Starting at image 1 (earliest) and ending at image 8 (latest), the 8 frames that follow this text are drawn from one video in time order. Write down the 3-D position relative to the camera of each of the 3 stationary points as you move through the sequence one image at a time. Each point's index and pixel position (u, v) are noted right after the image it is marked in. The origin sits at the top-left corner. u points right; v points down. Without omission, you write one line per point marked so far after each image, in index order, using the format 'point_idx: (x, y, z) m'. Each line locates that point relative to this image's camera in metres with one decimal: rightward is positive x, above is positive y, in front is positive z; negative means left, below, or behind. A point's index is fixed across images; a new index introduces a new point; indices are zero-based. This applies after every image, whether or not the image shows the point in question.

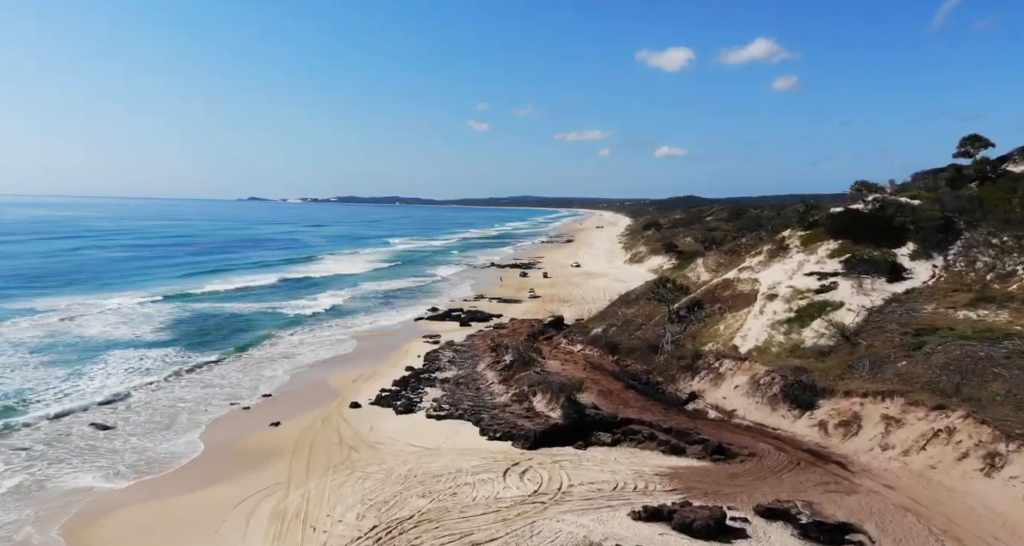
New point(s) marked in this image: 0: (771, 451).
0: (+7.3, -5.0, +19.3) m
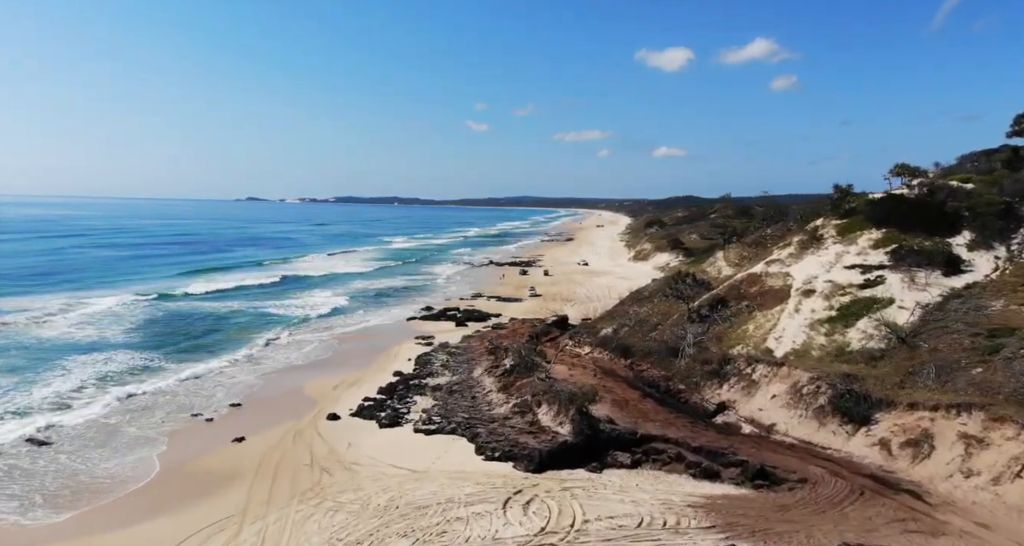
0: (+7.3, -4.7, +16.0) m
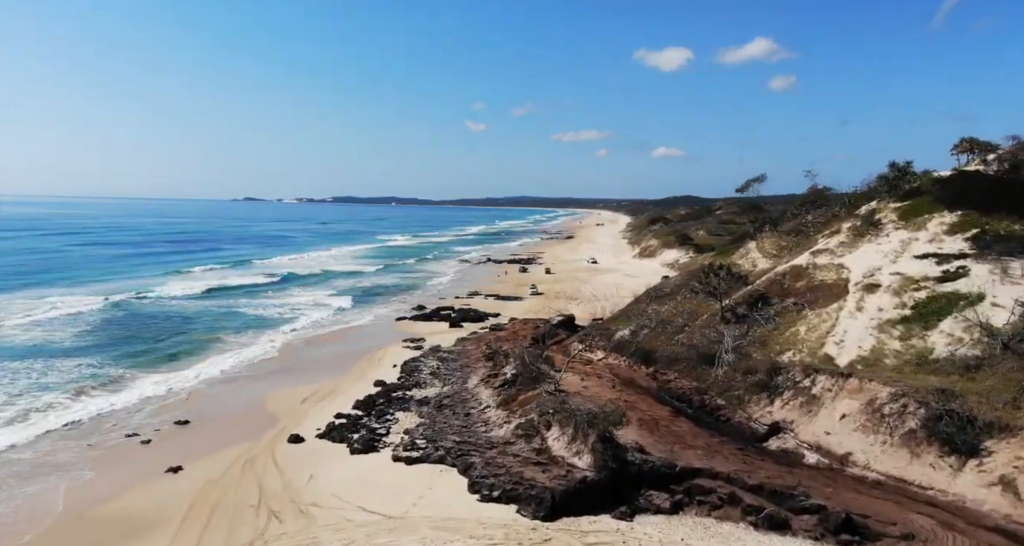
0: (+7.4, -4.5, +11.9) m
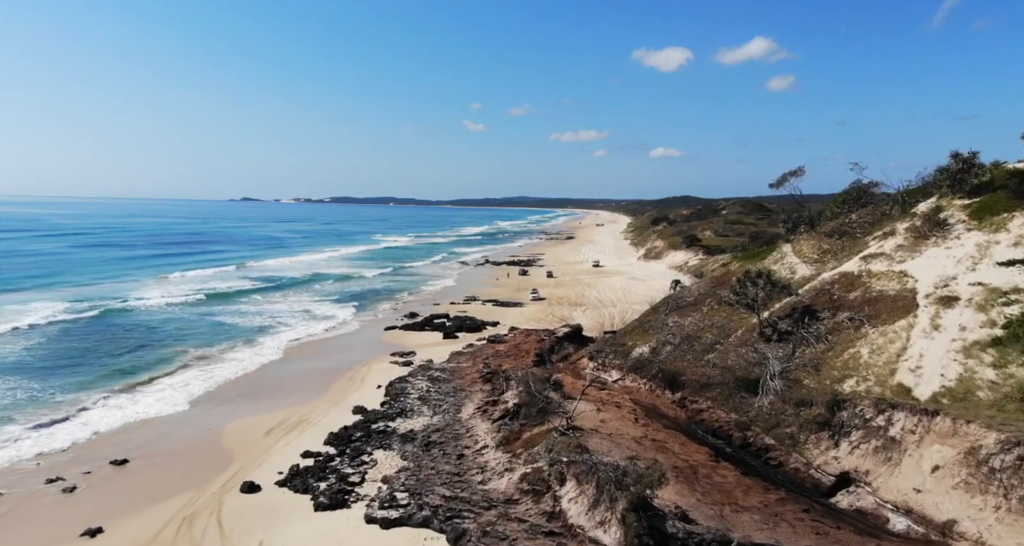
0: (+7.5, -4.7, +8.6) m
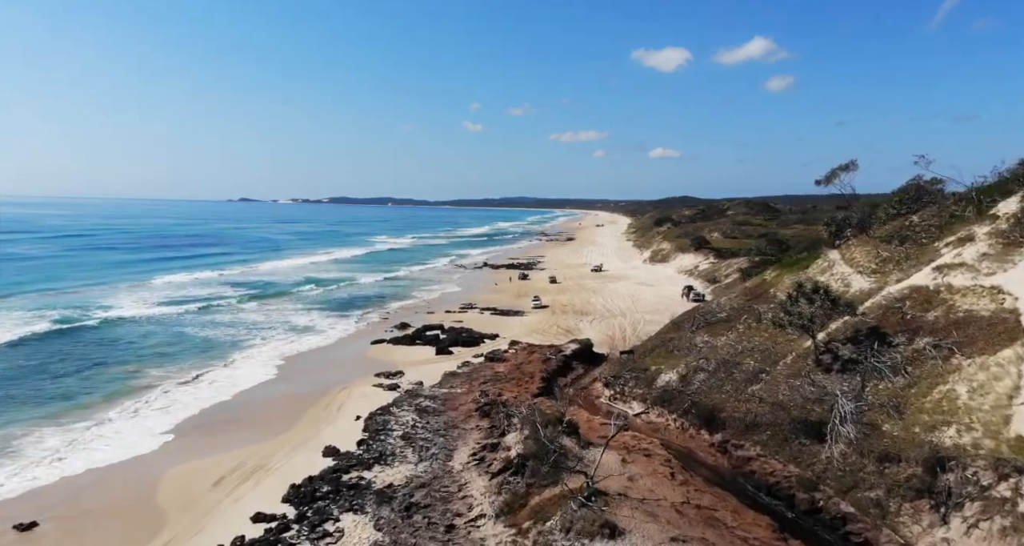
0: (+7.6, -5.0, +5.2) m
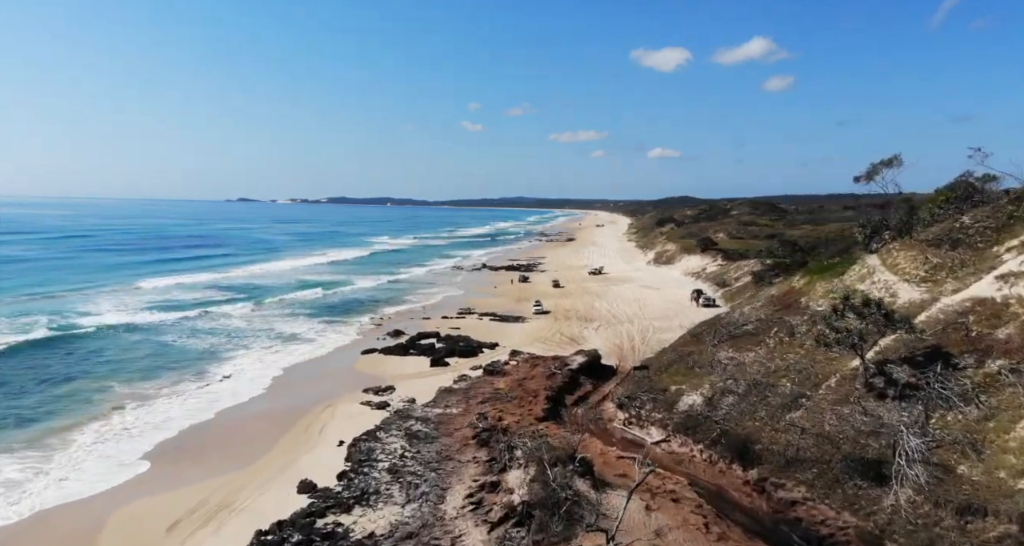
0: (+7.6, -5.2, +3.0) m
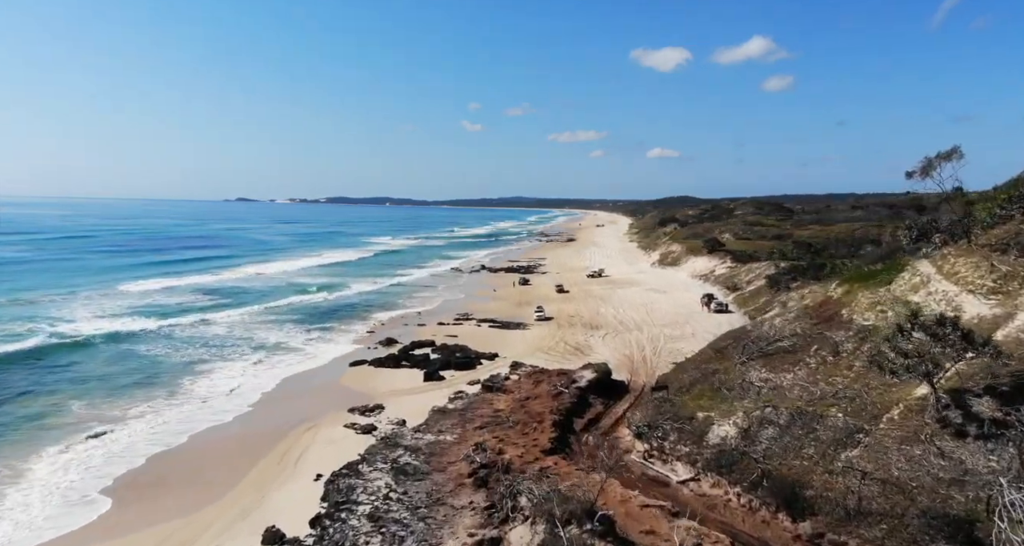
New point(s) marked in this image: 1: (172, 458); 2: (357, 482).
0: (+7.7, -5.5, +0.8) m
1: (-9.0, -4.7, +17.7) m
2: (-3.3, -4.4, +14.6) m
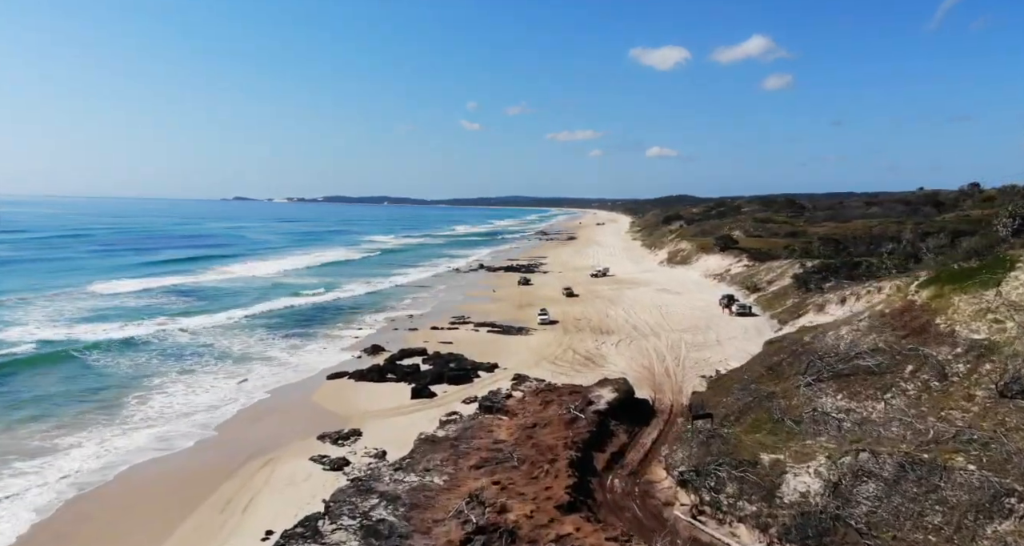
0: (+7.8, -5.4, -2.7) m
1: (-8.9, -4.7, +14.2) m
2: (-3.2, -4.4, +11.1) m
